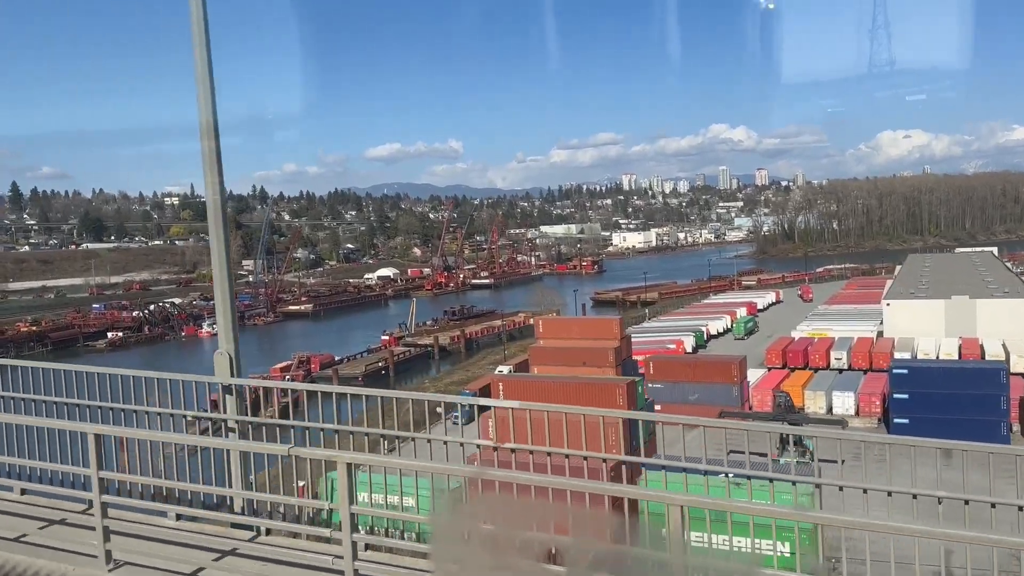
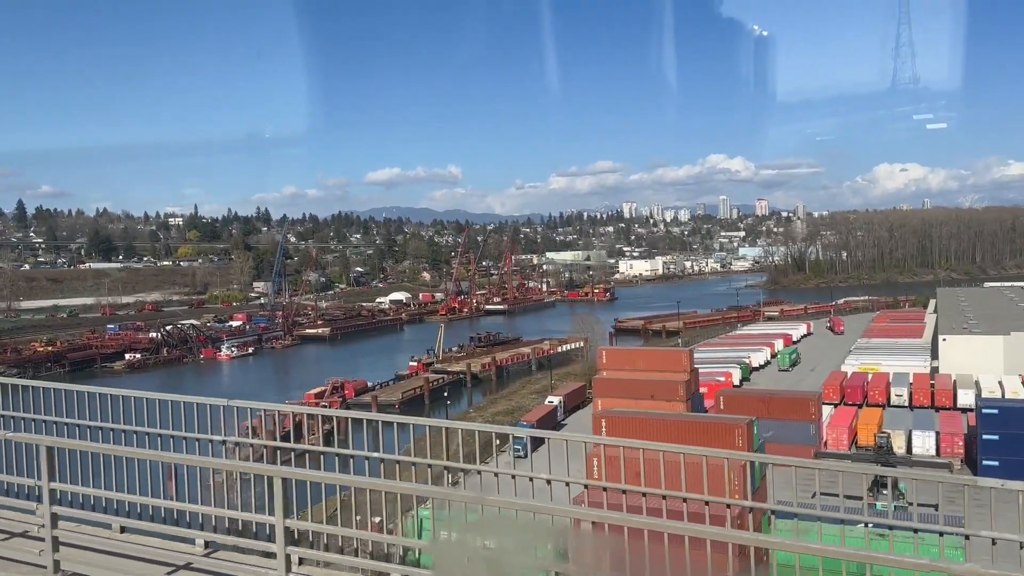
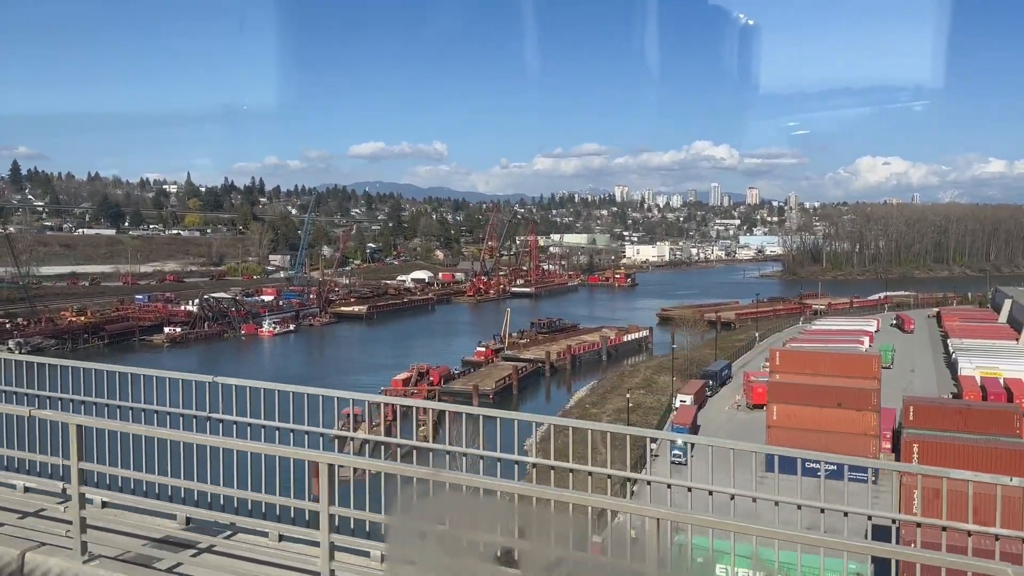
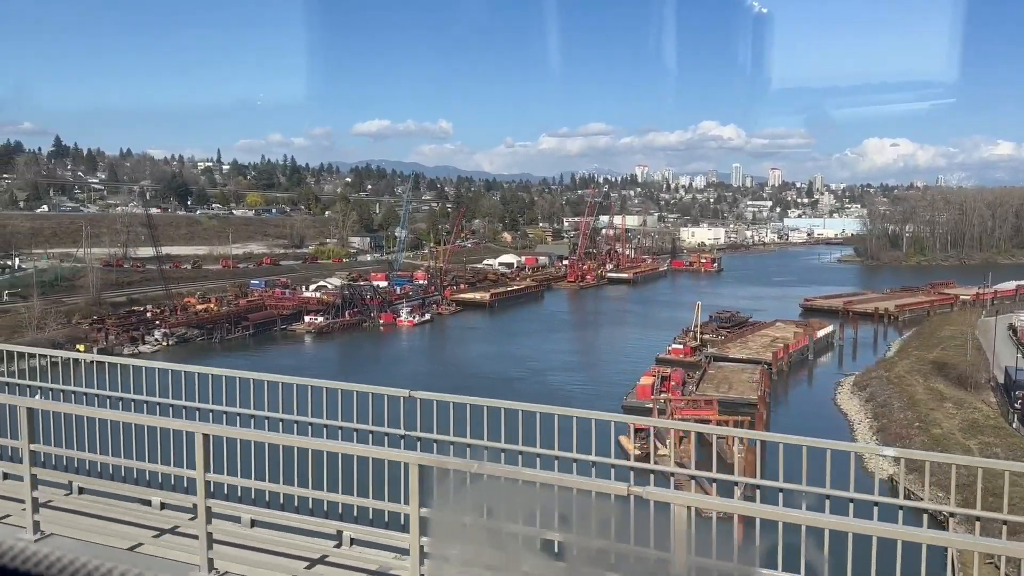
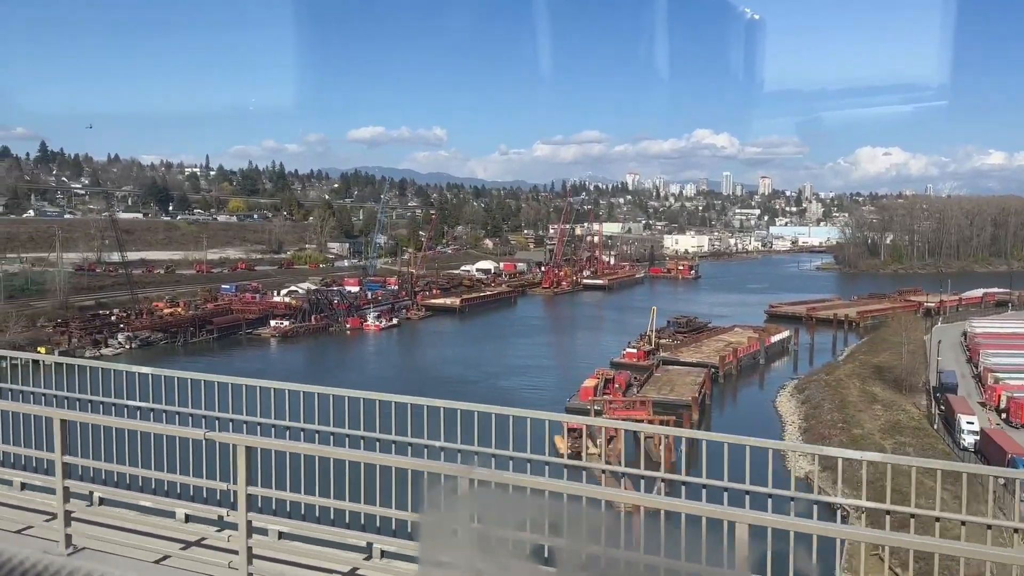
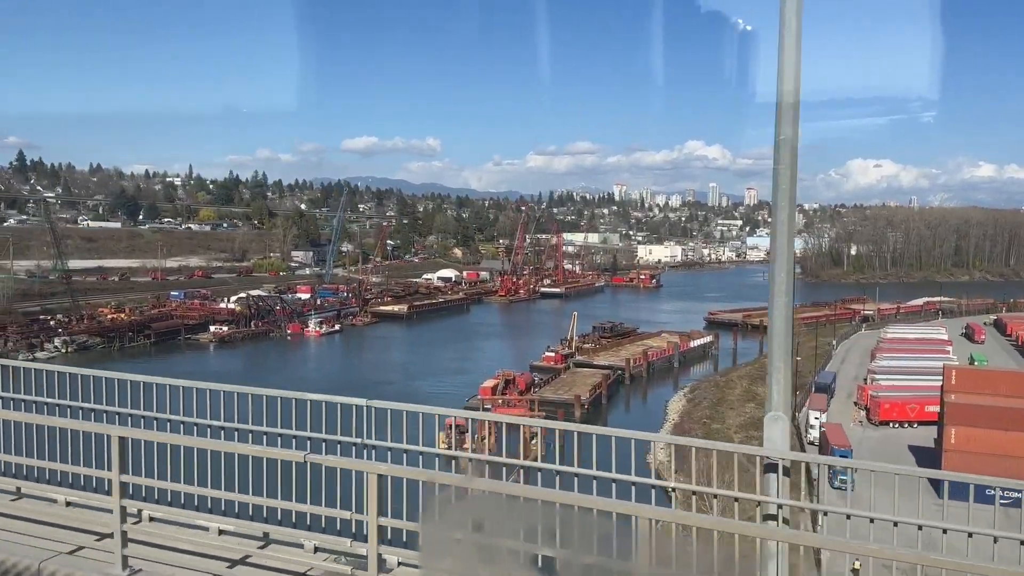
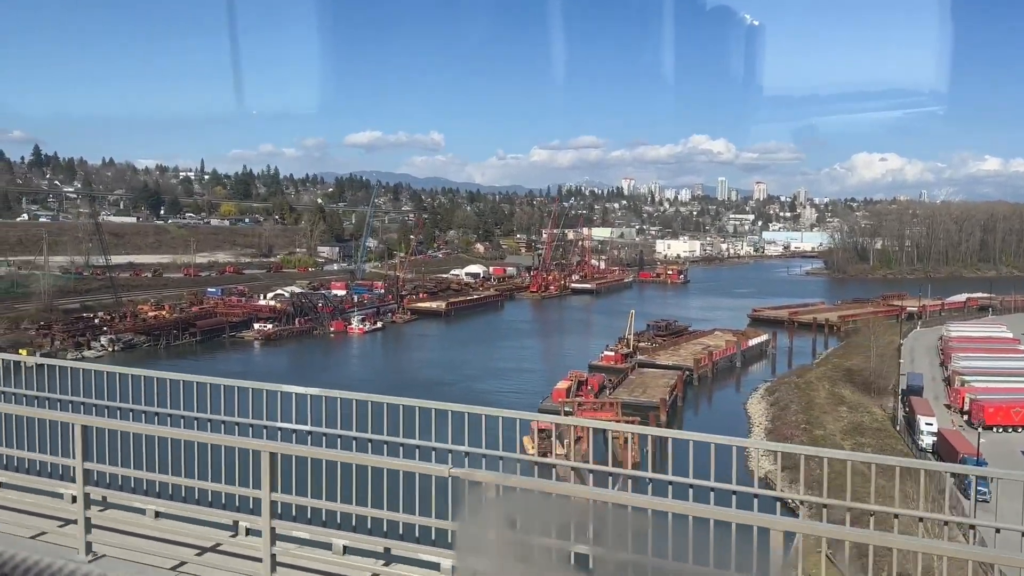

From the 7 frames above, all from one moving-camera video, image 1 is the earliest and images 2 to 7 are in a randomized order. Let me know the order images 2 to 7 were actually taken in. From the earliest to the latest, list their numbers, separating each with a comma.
2, 3, 6, 7, 5, 4
